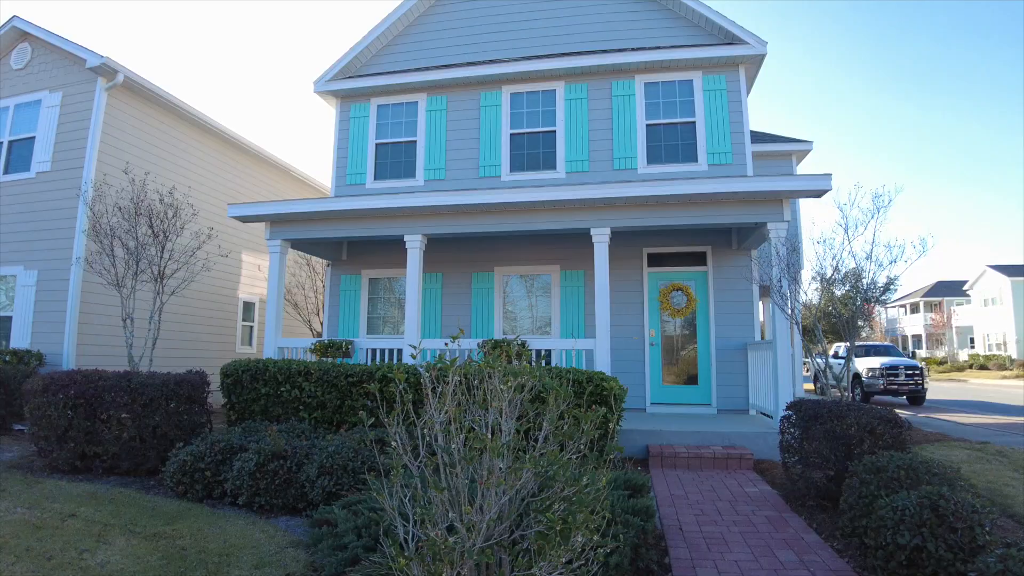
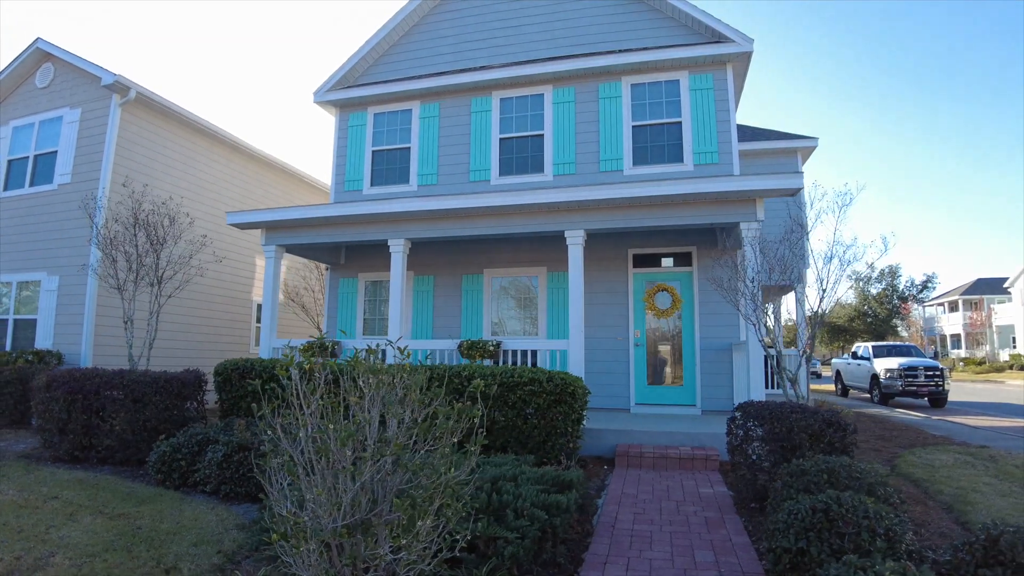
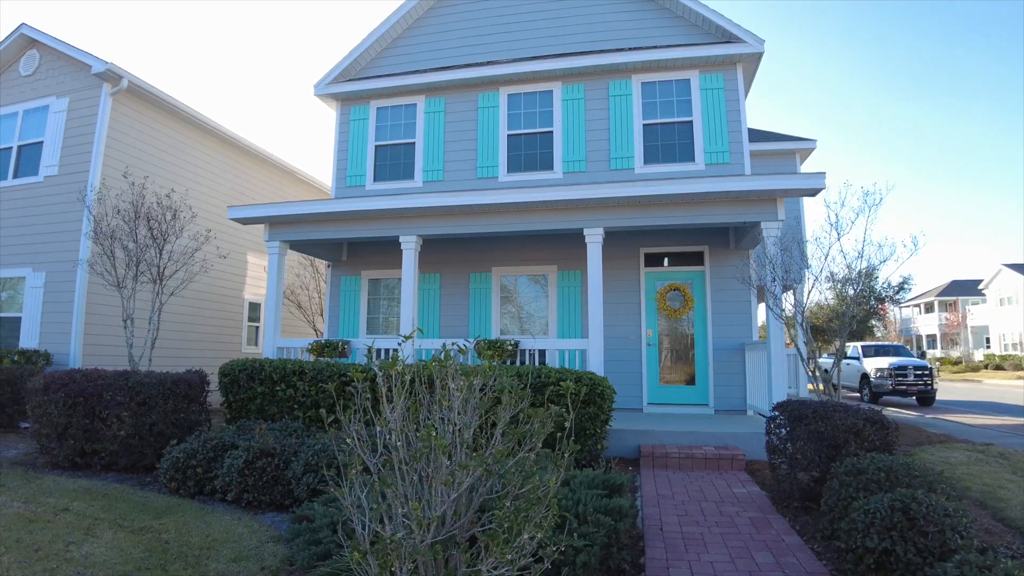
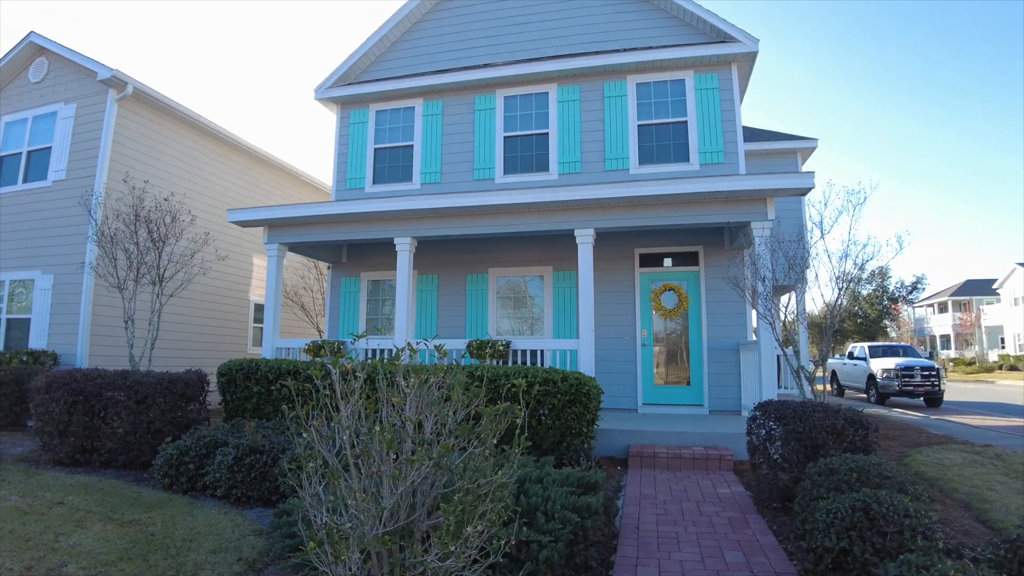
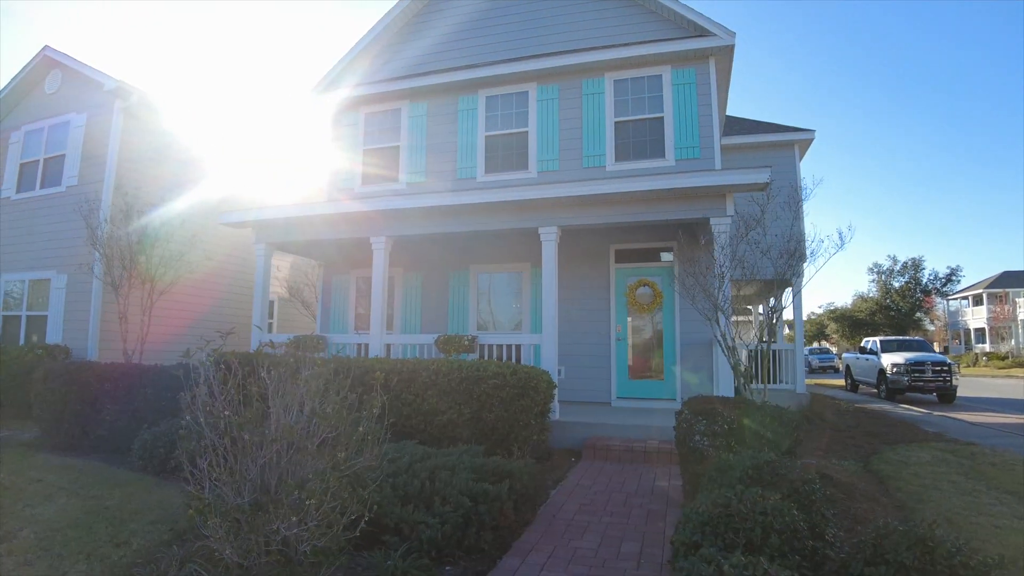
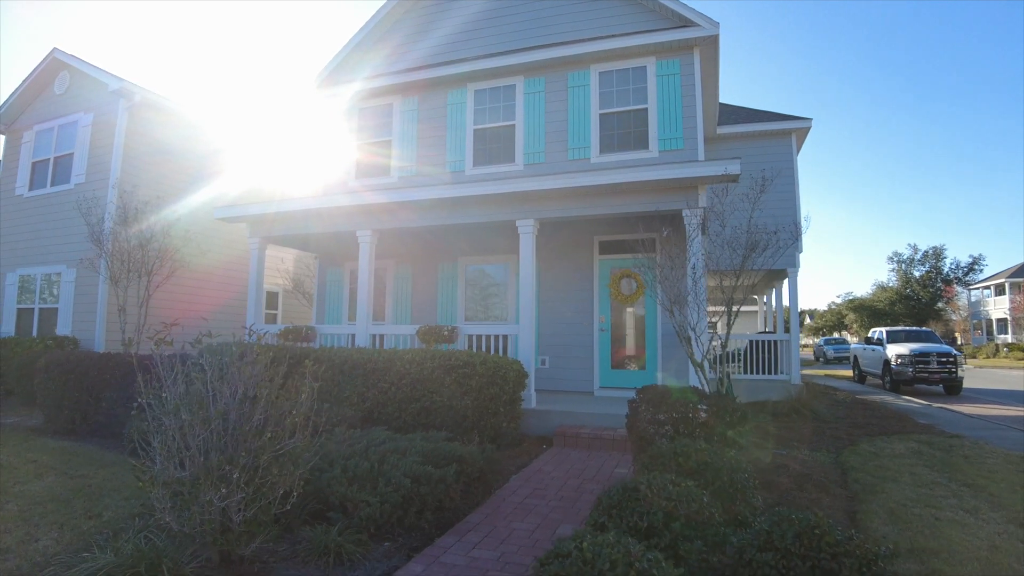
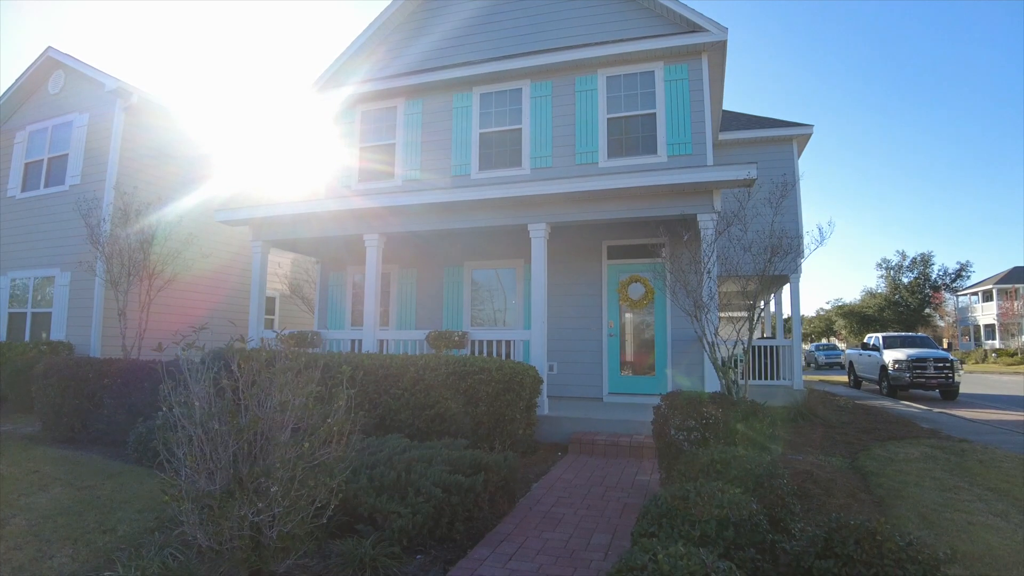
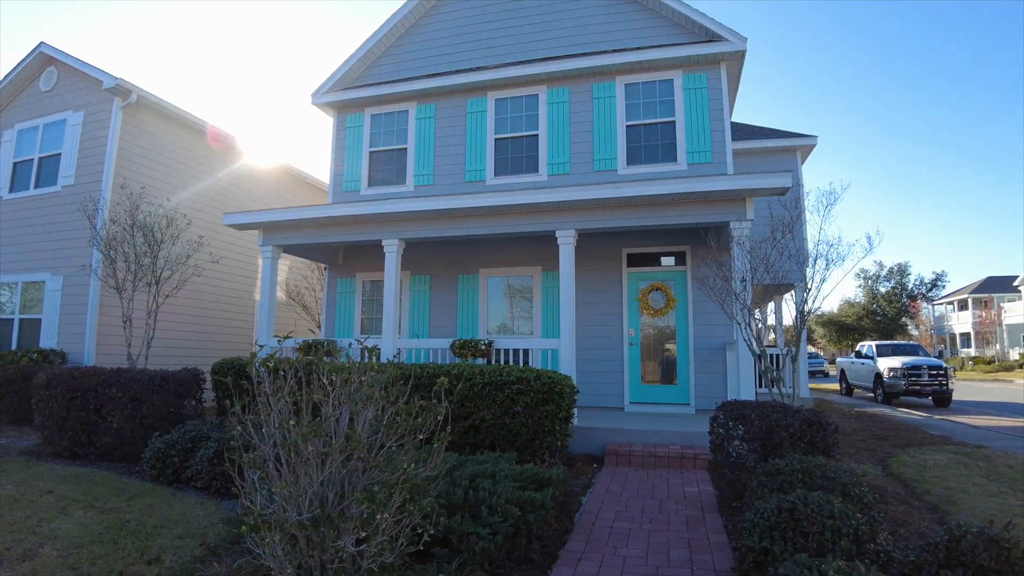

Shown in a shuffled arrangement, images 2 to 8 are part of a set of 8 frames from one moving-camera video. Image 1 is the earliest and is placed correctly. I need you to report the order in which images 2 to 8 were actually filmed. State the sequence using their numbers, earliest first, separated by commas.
3, 4, 2, 8, 5, 7, 6
